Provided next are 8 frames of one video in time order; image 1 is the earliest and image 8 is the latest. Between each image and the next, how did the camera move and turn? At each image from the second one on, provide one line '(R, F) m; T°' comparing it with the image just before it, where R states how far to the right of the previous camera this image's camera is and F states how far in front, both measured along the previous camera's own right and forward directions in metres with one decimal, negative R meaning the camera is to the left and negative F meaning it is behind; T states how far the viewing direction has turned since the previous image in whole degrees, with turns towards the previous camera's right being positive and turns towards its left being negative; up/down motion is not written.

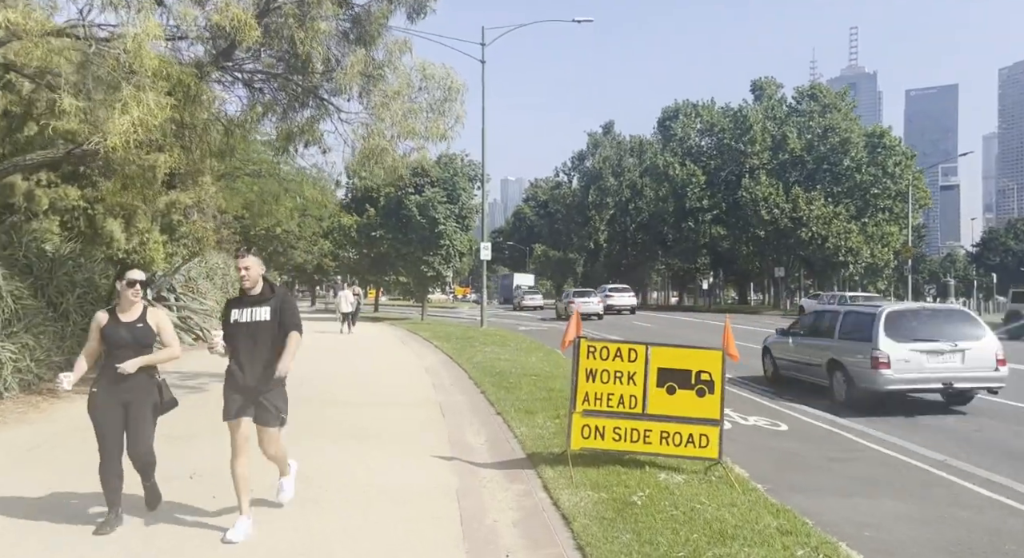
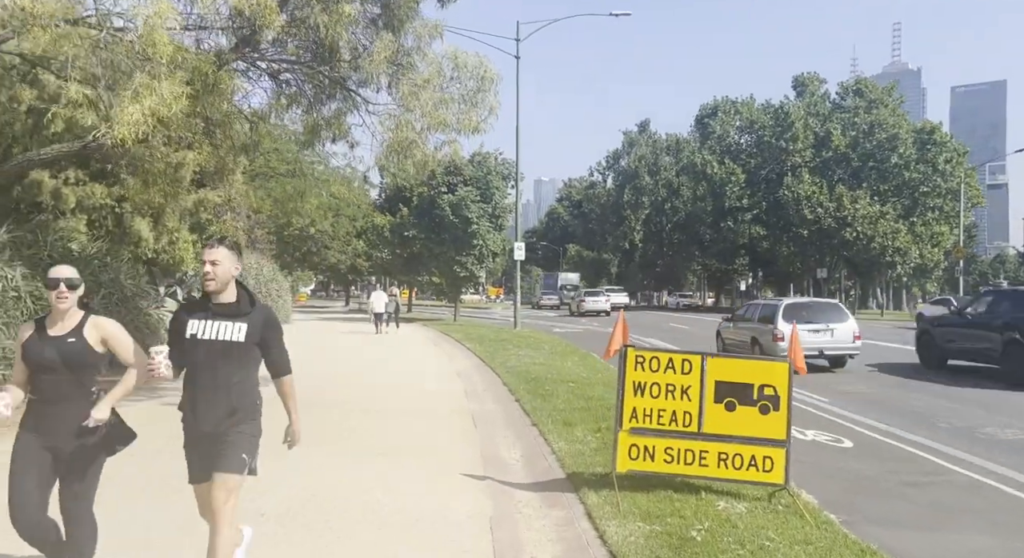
(0.0, +0.6) m; -3°
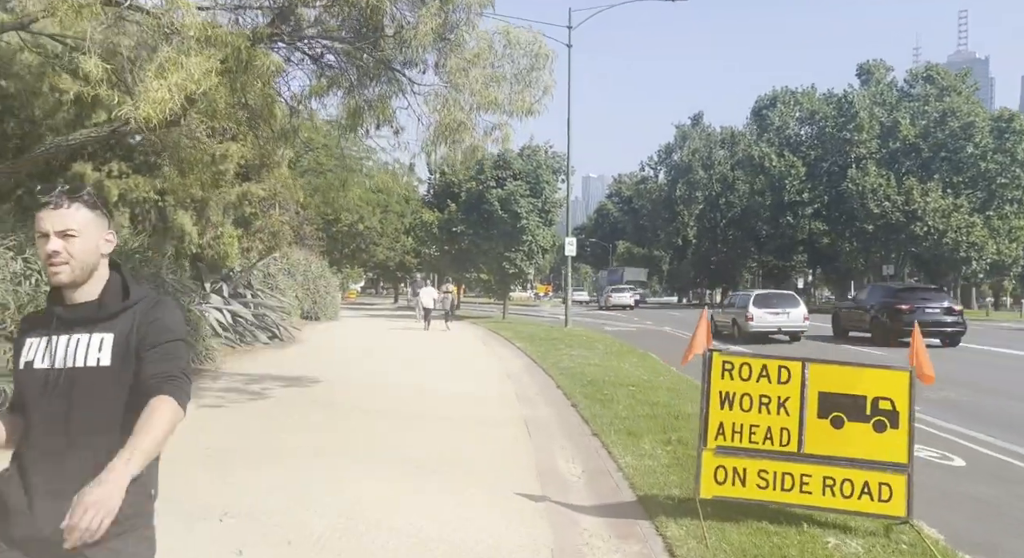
(-0.1, +0.7) m; -4°
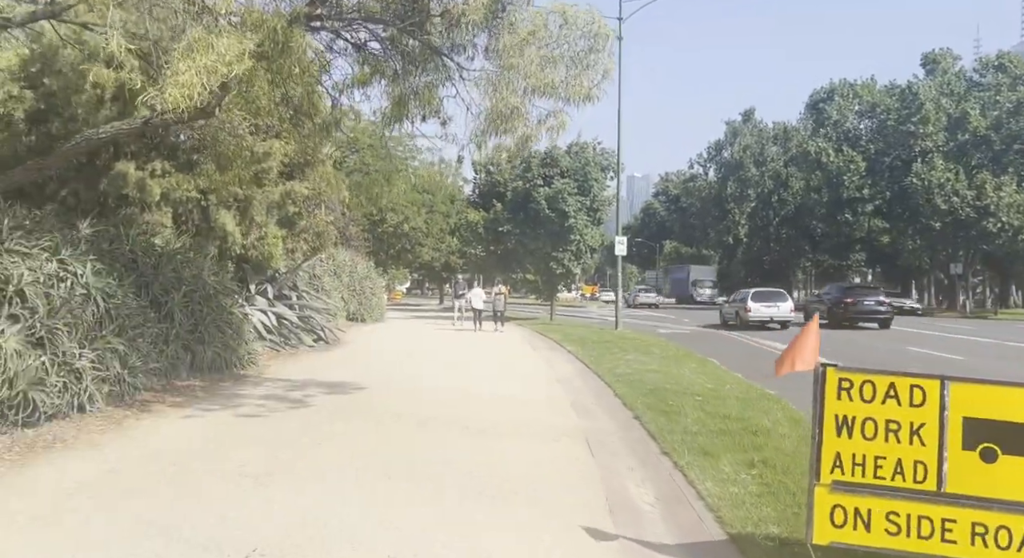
(-0.1, +0.7) m; -3°
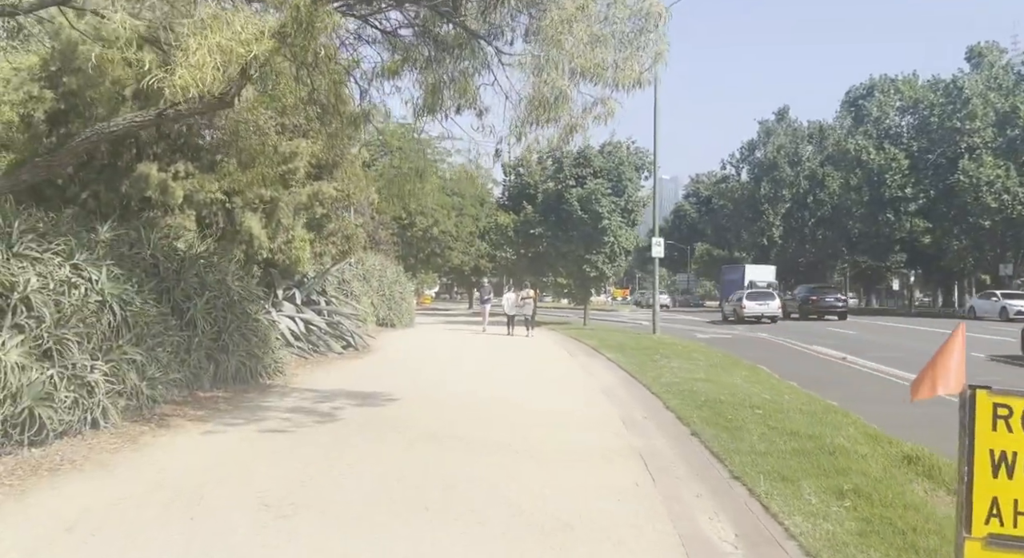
(-0.2, +0.7) m; -2°
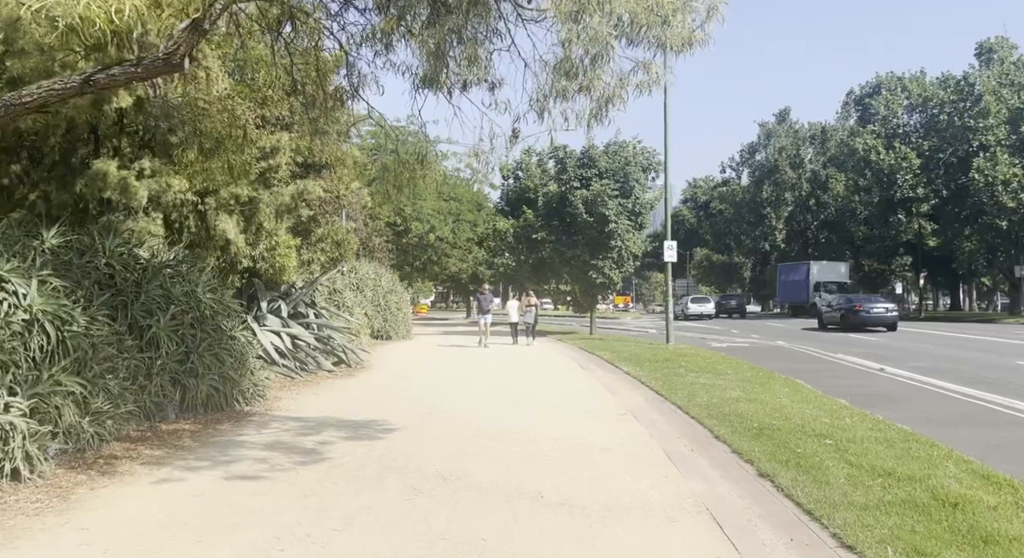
(-0.2, +1.4) m; 0°
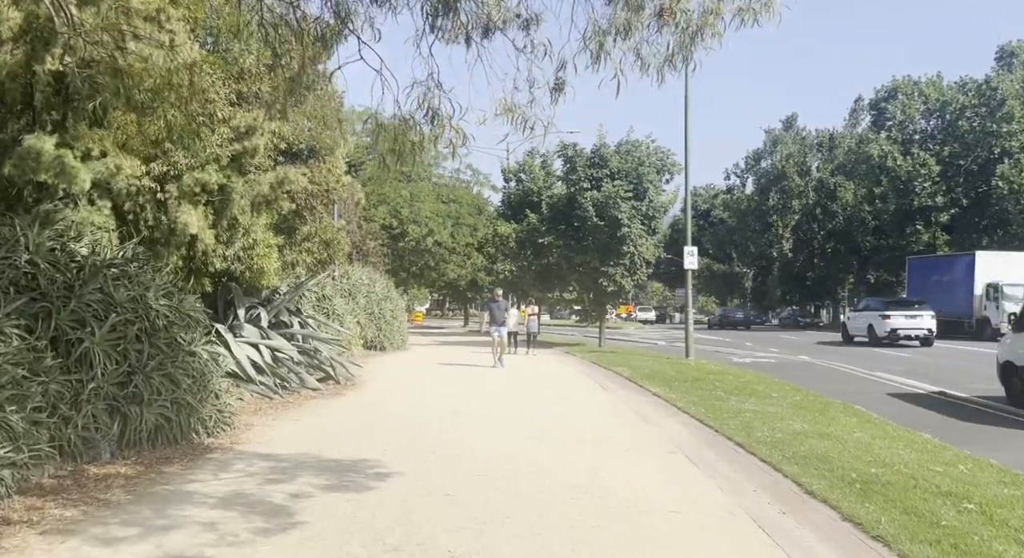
(-0.3, +1.7) m; 0°
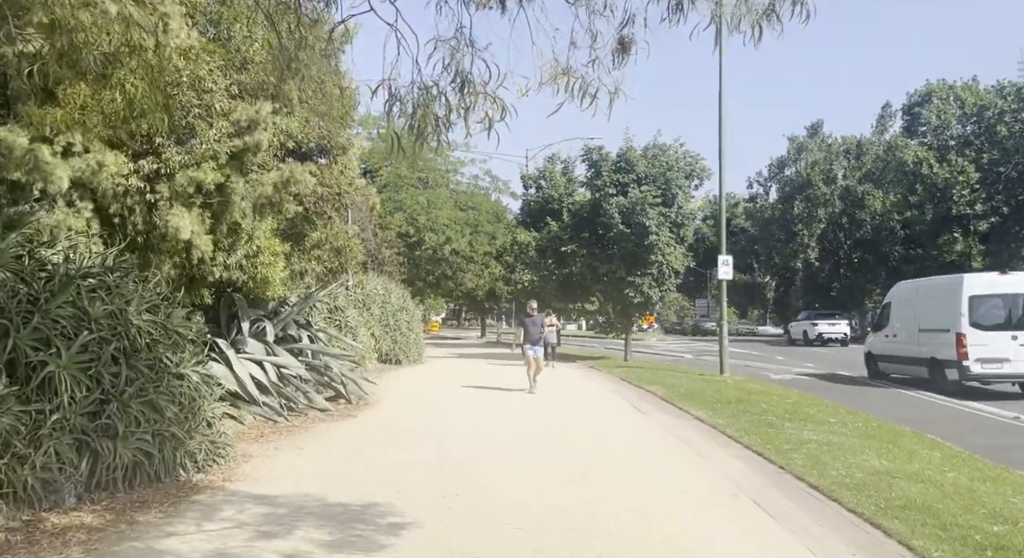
(-0.2, +1.1) m; -1°
